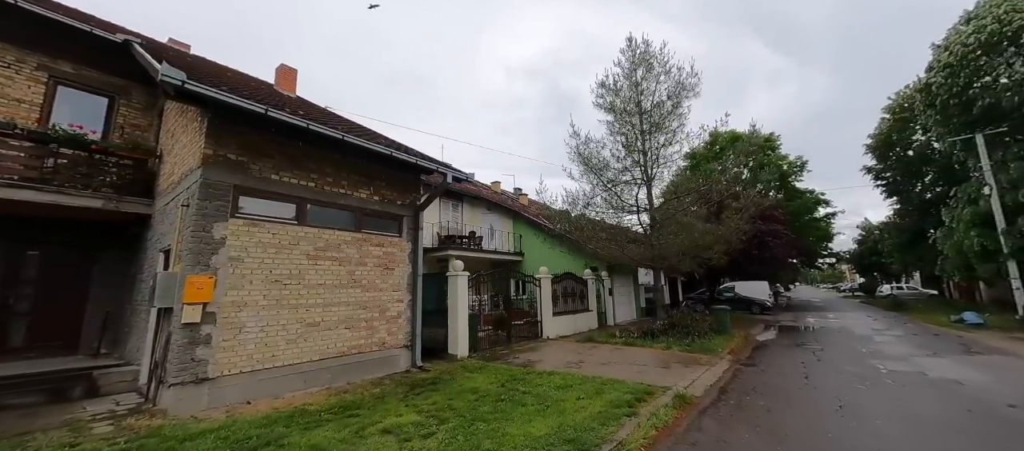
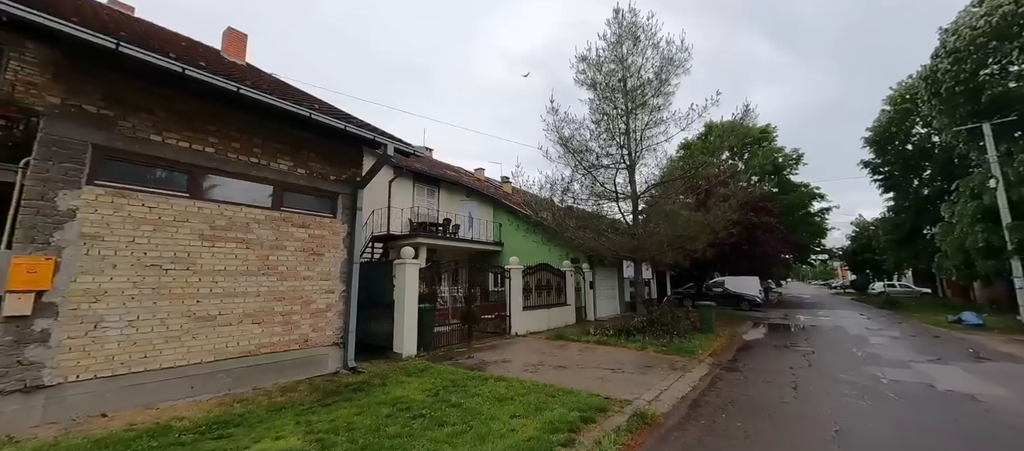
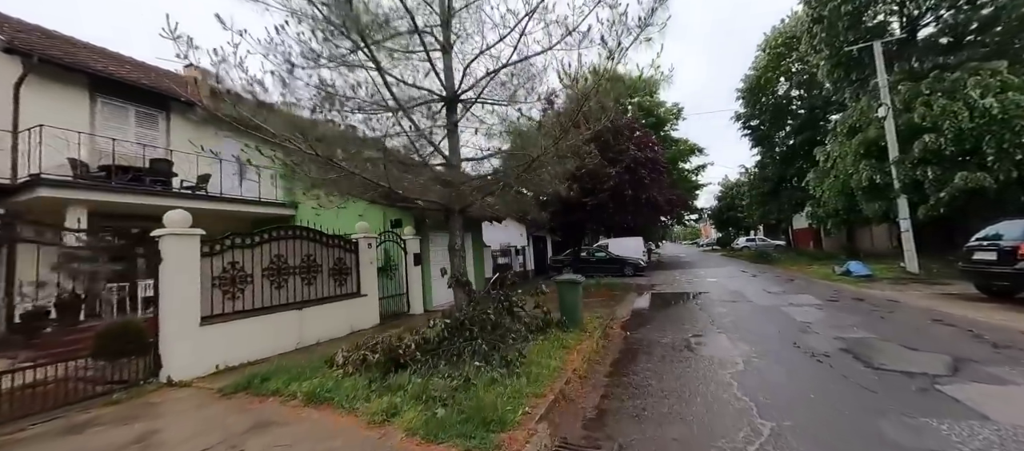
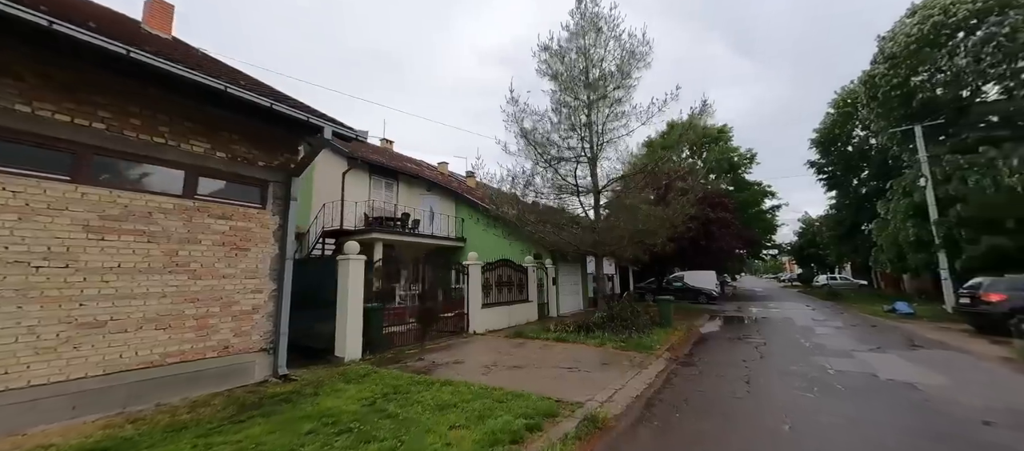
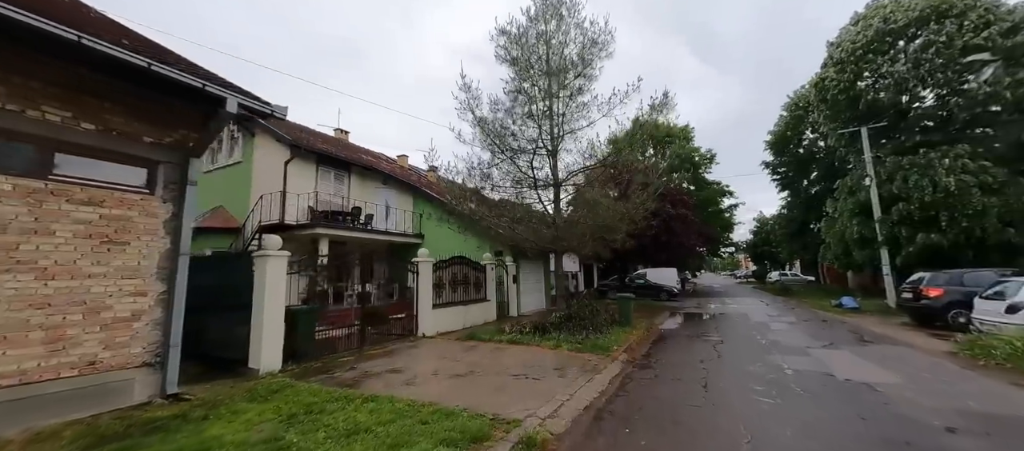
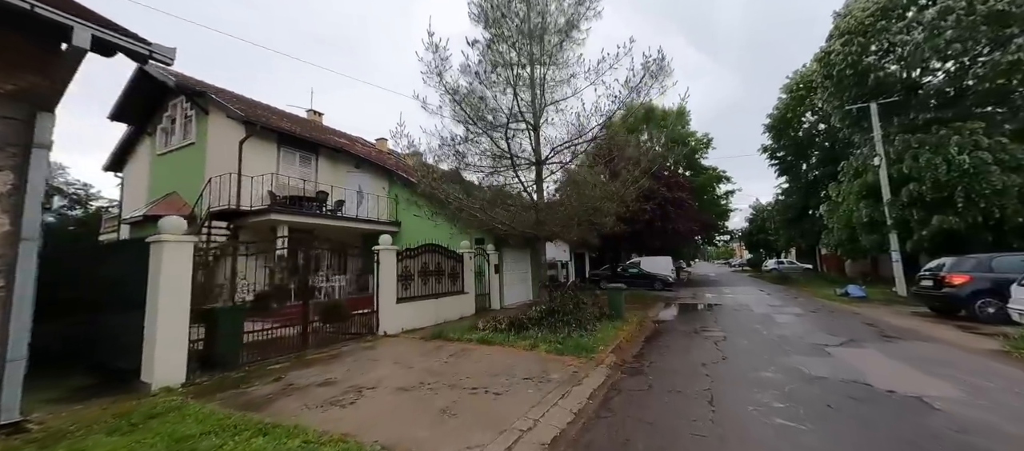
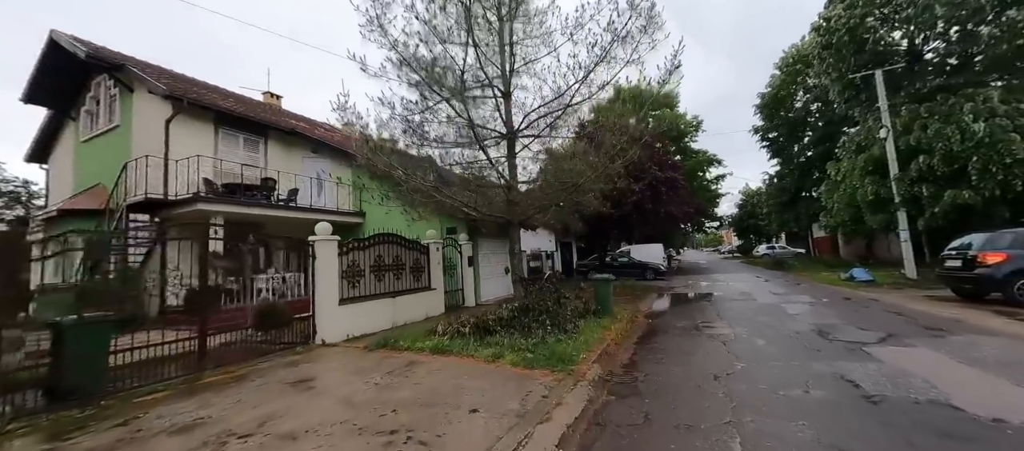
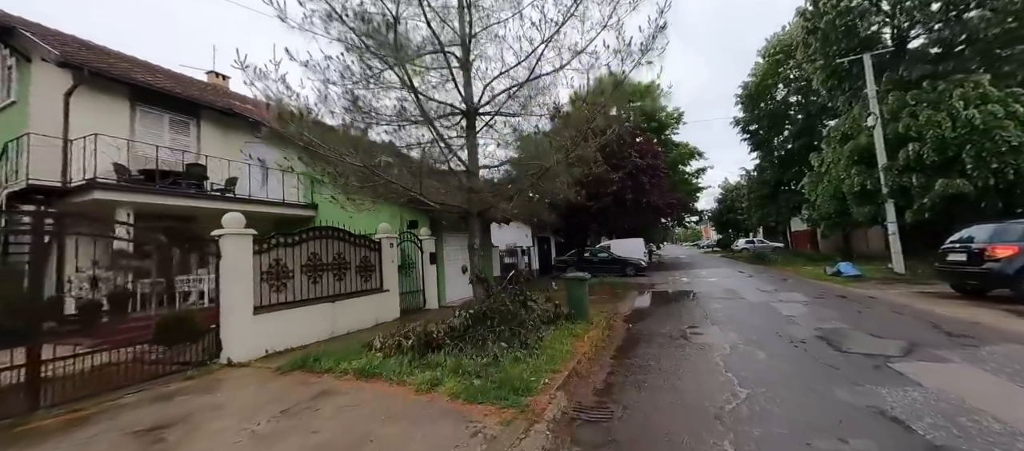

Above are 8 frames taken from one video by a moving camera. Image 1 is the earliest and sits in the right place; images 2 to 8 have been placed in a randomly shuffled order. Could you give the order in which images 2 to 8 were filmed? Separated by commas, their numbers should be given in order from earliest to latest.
2, 4, 5, 6, 7, 8, 3
